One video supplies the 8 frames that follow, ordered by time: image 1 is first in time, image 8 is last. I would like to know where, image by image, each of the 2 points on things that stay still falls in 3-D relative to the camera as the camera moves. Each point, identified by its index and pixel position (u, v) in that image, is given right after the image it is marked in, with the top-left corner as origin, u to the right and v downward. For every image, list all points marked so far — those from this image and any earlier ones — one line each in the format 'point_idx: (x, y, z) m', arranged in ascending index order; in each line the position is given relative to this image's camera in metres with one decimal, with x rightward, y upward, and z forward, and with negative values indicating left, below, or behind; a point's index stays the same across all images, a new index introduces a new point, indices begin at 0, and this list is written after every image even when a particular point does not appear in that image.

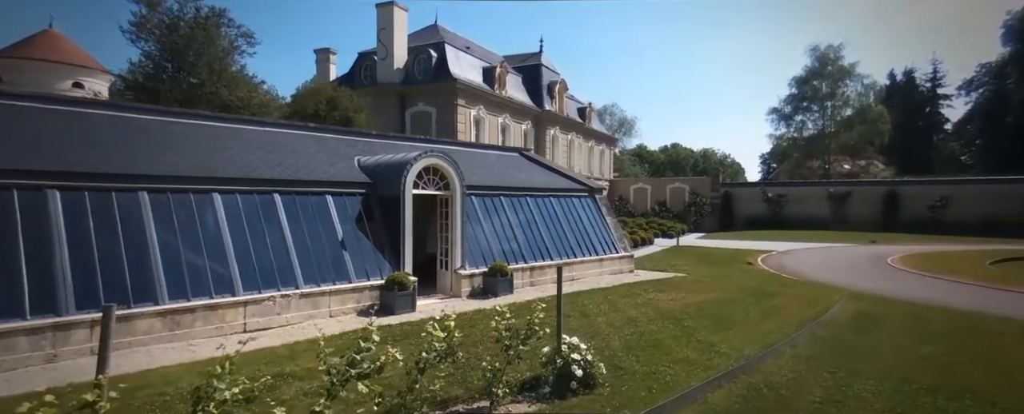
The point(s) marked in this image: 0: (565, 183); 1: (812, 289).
0: (+1.5, +0.7, +16.5) m
1: (+7.1, -2.0, +13.6) m
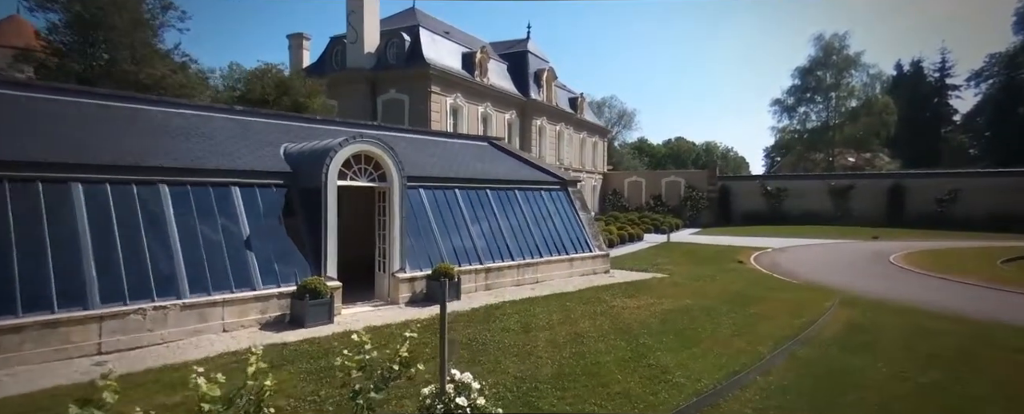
0: (+0.5, +0.8, +15.0) m
1: (+6.2, -1.9, +12.1) m
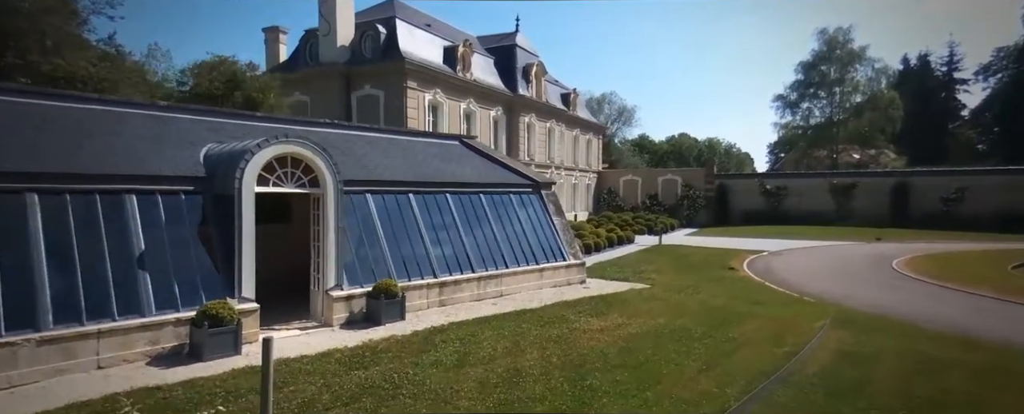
0: (-0.3, +0.7, +13.8) m
1: (+5.3, -2.0, +10.9) m
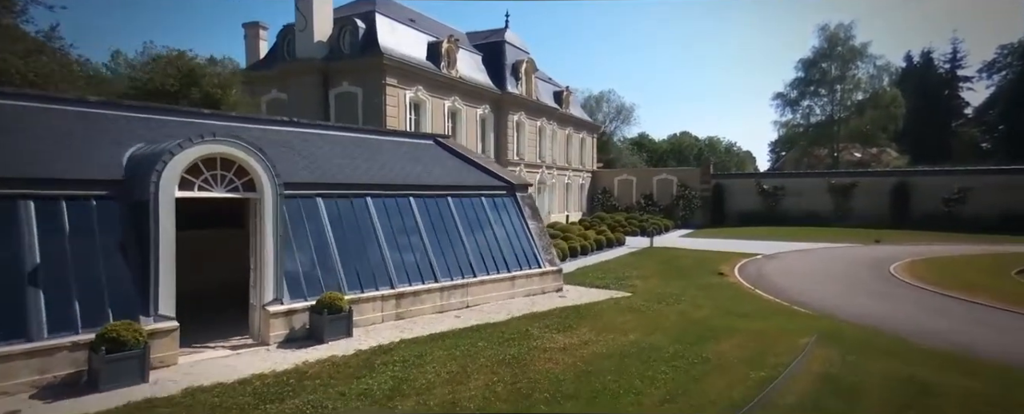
0: (-0.9, +0.6, +13.0) m
1: (+4.7, -2.1, +10.1) m
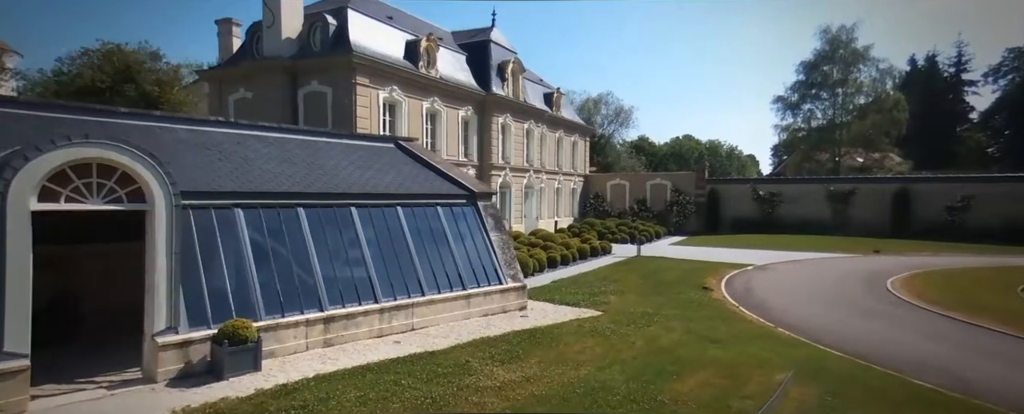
0: (-1.8, +0.4, +11.9) m
1: (+3.8, -2.4, +9.0) m
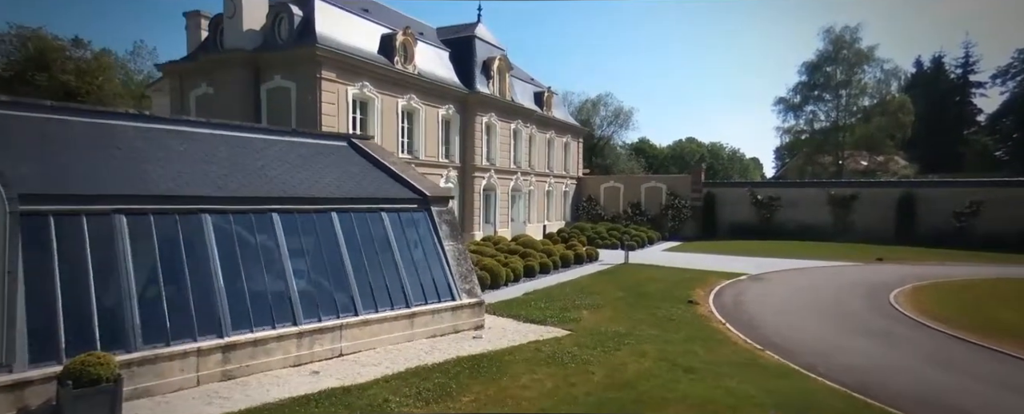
0: (-2.6, +0.3, +10.6) m
1: (+2.9, -2.5, +7.6) m
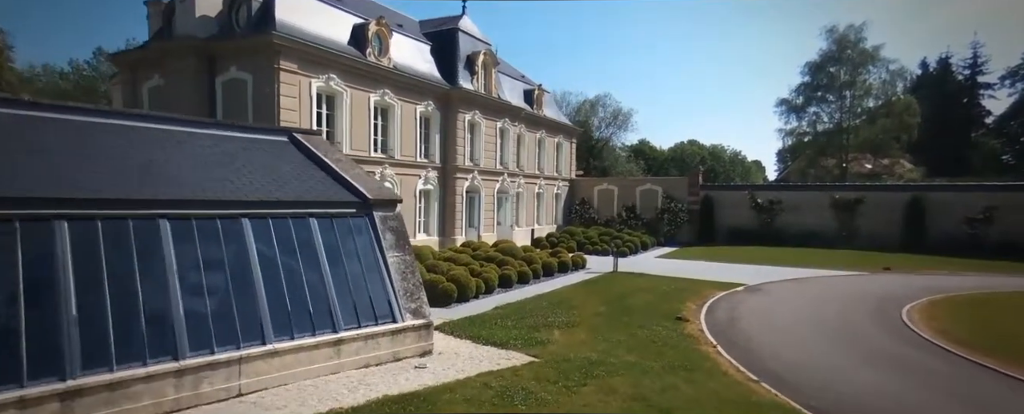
0: (-3.4, +0.2, +9.1) m
1: (+2.2, -2.6, +6.0) m
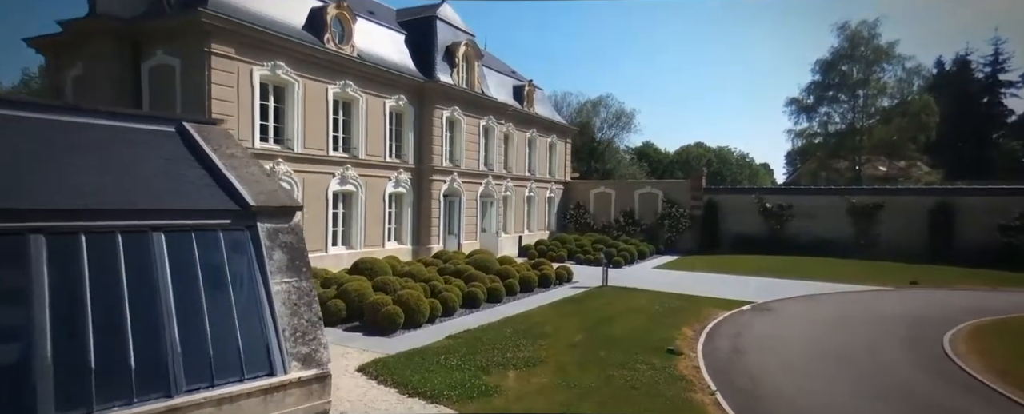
0: (-4.3, +0.1, +6.7) m
1: (+1.2, -2.7, +3.6) m
